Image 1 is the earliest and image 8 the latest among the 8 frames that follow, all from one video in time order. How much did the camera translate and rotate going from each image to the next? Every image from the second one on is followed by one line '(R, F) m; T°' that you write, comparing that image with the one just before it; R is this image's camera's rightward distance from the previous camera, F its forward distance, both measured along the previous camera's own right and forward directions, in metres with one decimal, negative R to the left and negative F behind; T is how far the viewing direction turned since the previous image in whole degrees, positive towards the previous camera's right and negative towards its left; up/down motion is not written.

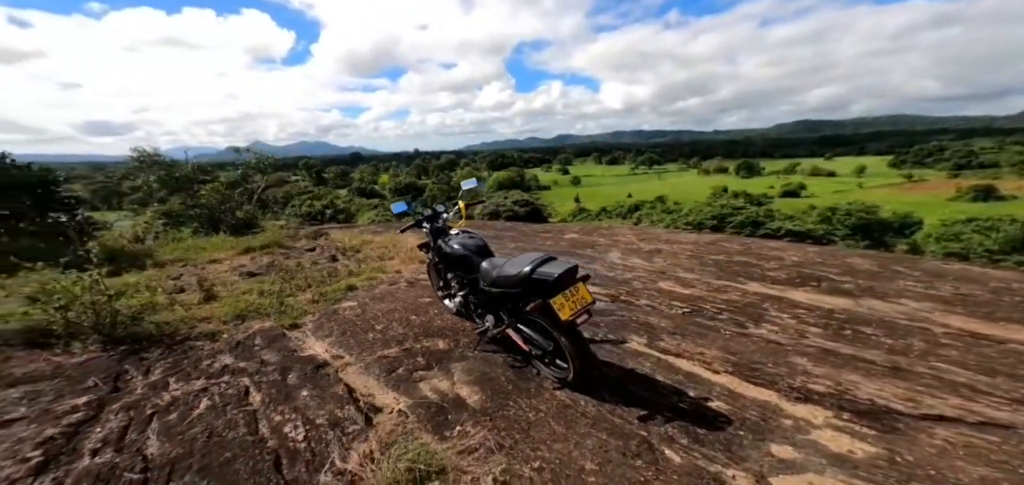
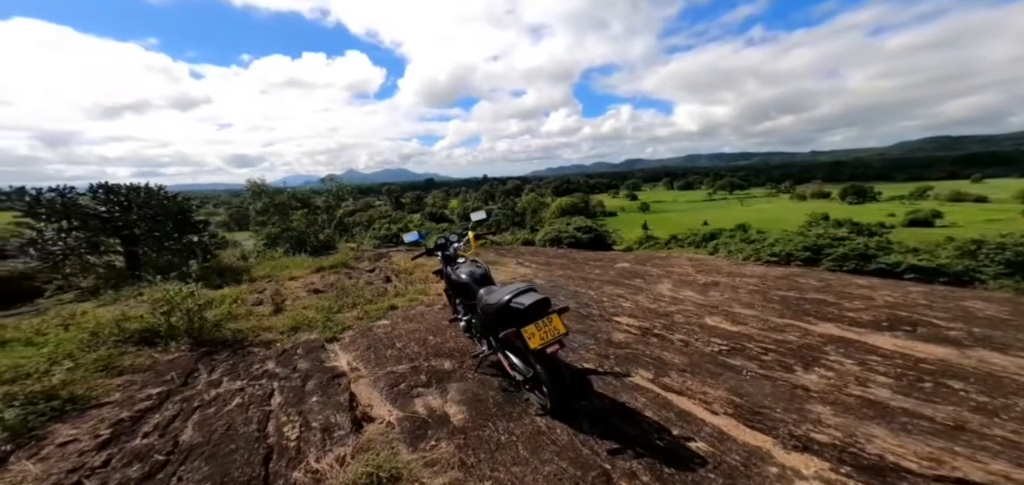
(+0.5, -0.1) m; -9°
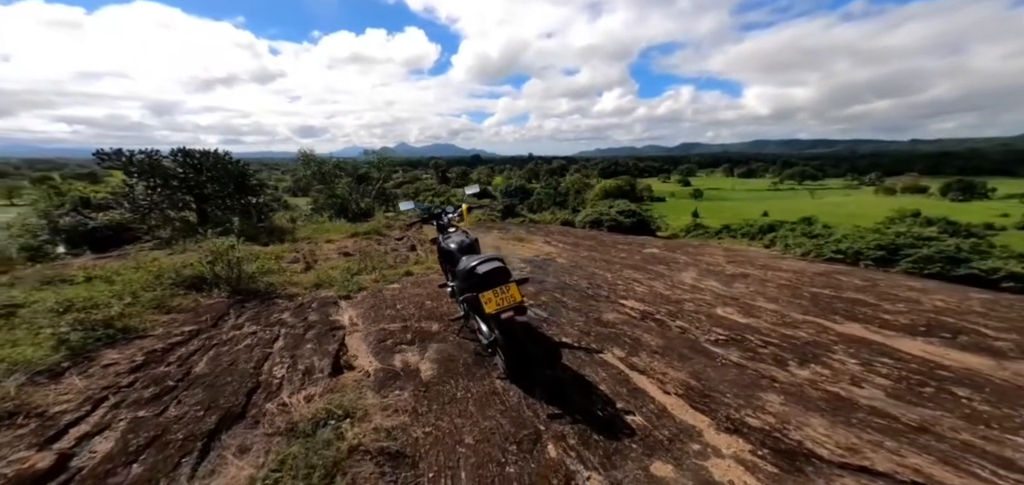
(+0.5, -0.1) m; -6°
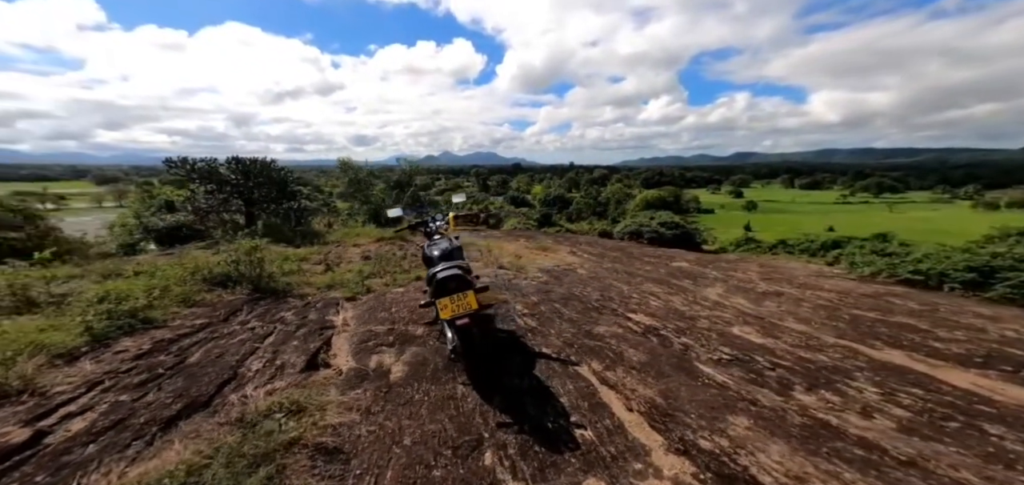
(+0.5, 0.0) m; -5°
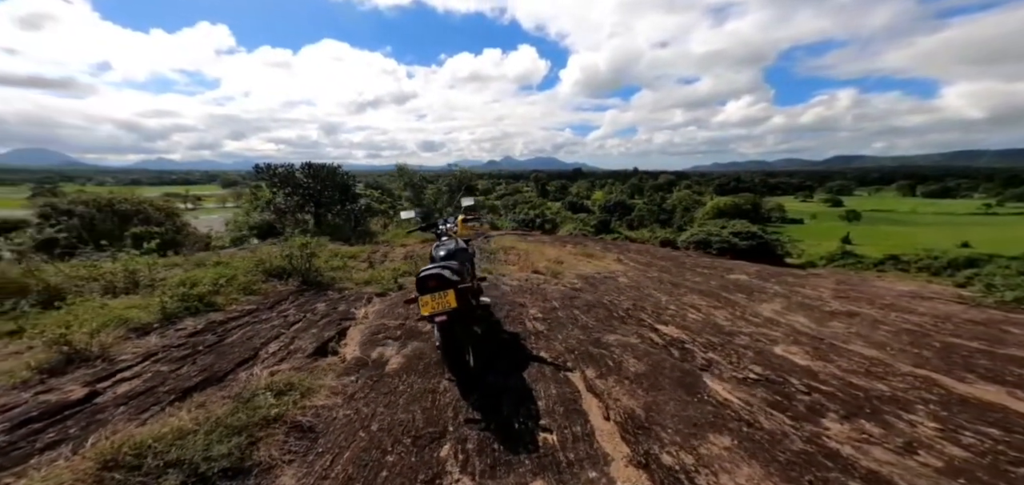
(+0.5, 0.0) m; -8°
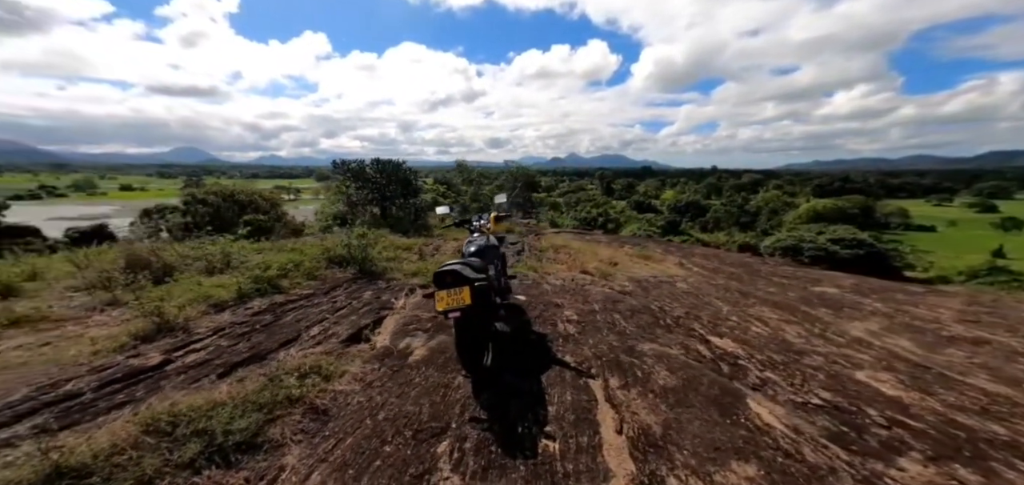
(+0.3, +0.1) m; -10°
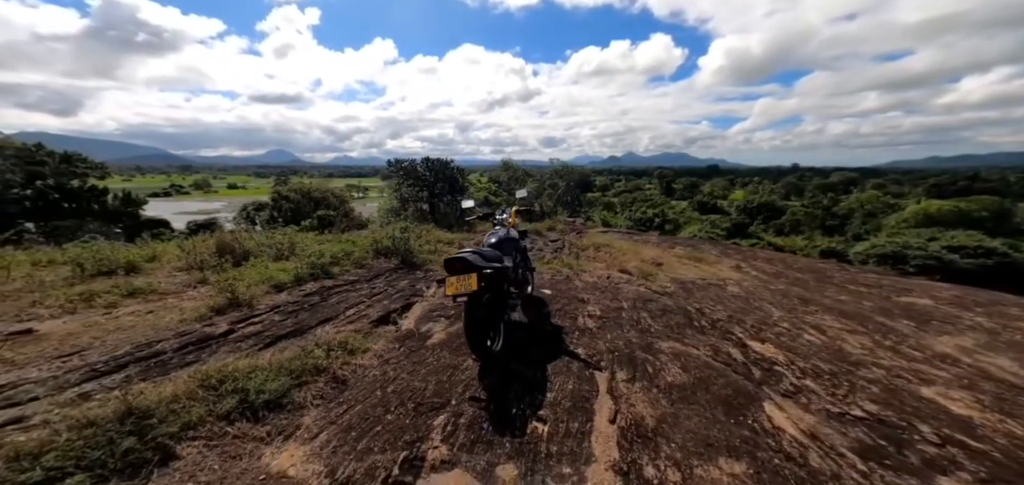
(+0.3, -0.1) m; -8°
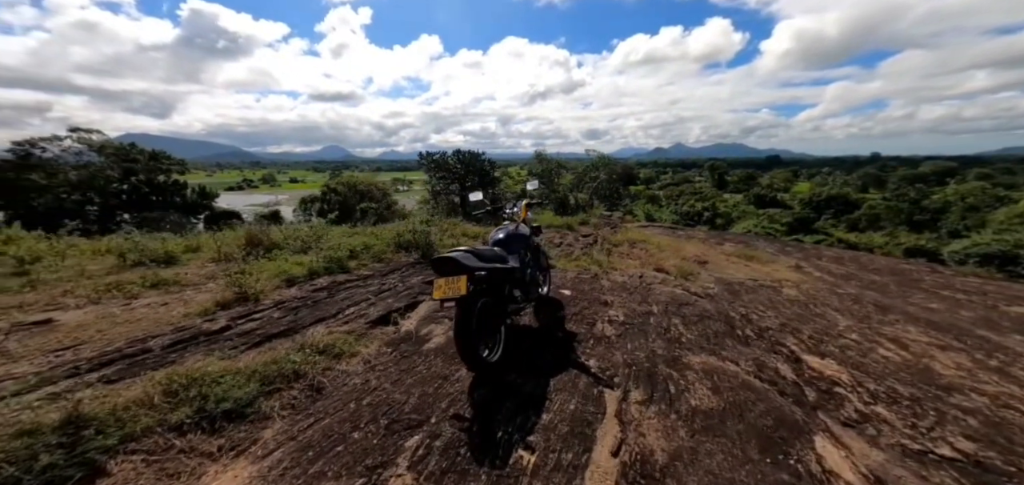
(+0.3, +0.3) m; -7°
